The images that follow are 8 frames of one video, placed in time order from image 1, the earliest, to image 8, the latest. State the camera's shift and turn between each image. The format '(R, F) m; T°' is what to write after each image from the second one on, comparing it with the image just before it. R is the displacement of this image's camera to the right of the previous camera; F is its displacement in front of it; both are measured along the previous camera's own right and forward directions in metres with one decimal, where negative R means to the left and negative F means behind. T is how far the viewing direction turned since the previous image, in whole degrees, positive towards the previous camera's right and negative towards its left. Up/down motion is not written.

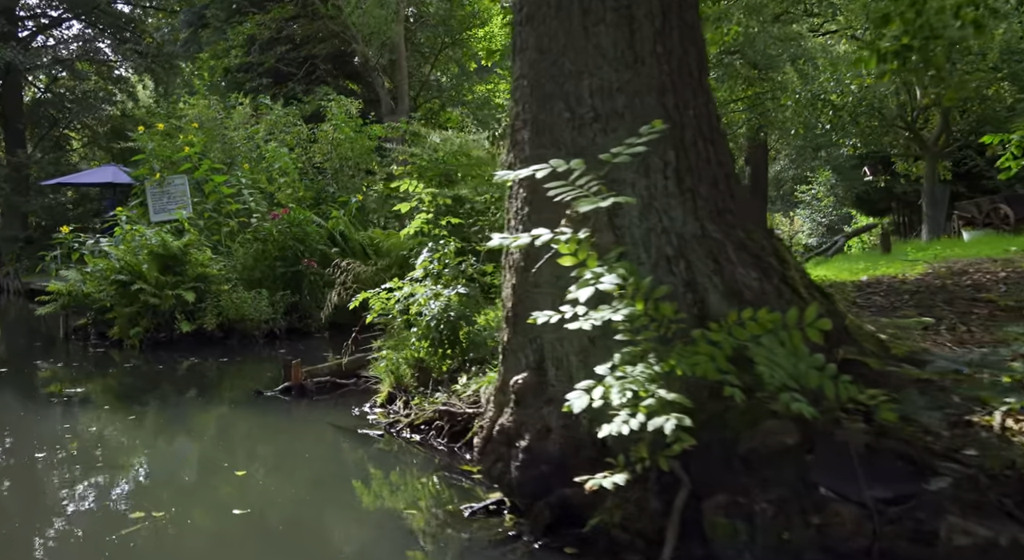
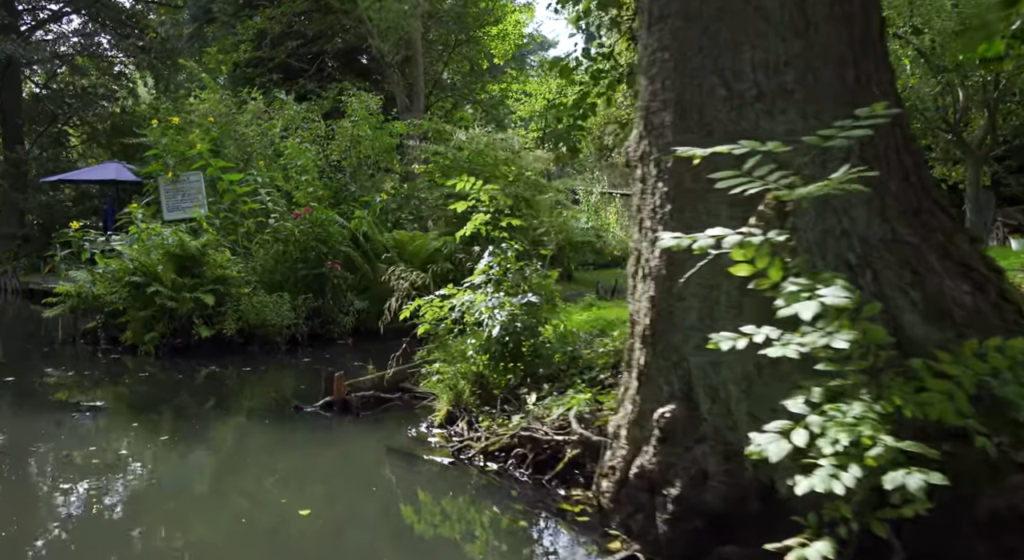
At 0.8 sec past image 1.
(-0.4, +0.5) m; 0°
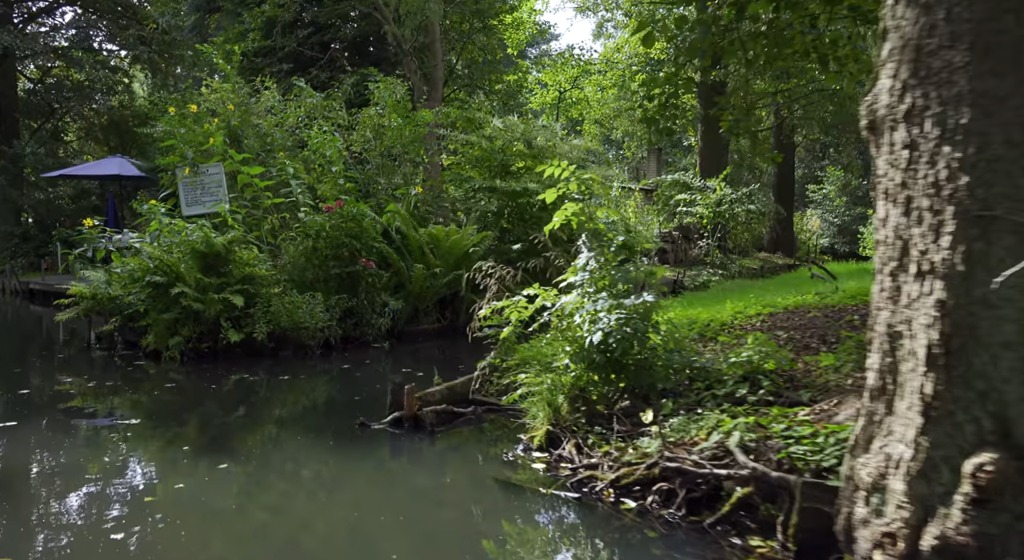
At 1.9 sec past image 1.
(-0.5, +0.6) m; 0°
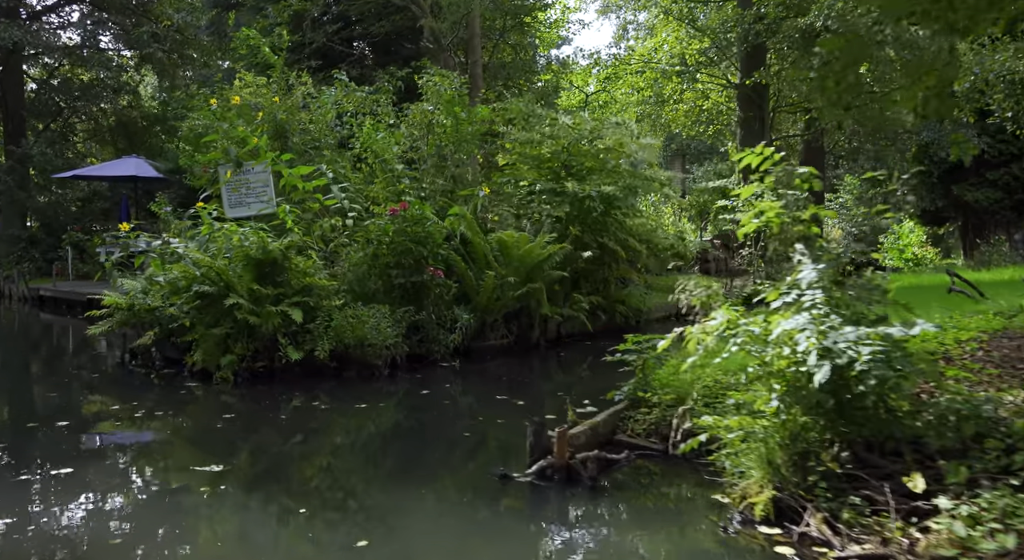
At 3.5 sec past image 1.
(-0.7, +0.9) m; 0°
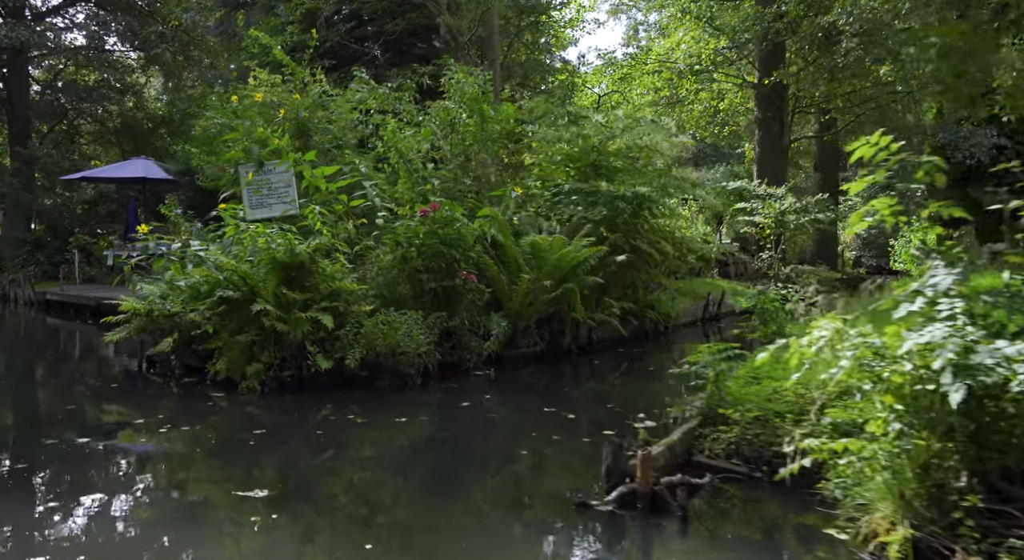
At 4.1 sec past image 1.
(-0.3, +0.4) m; 0°
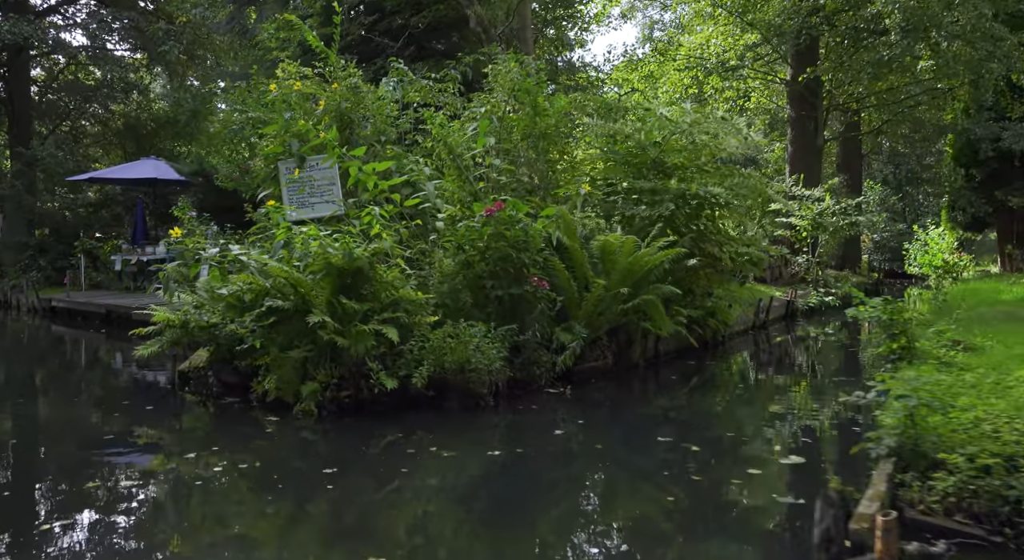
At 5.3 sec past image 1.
(-0.5, +0.7) m; 0°
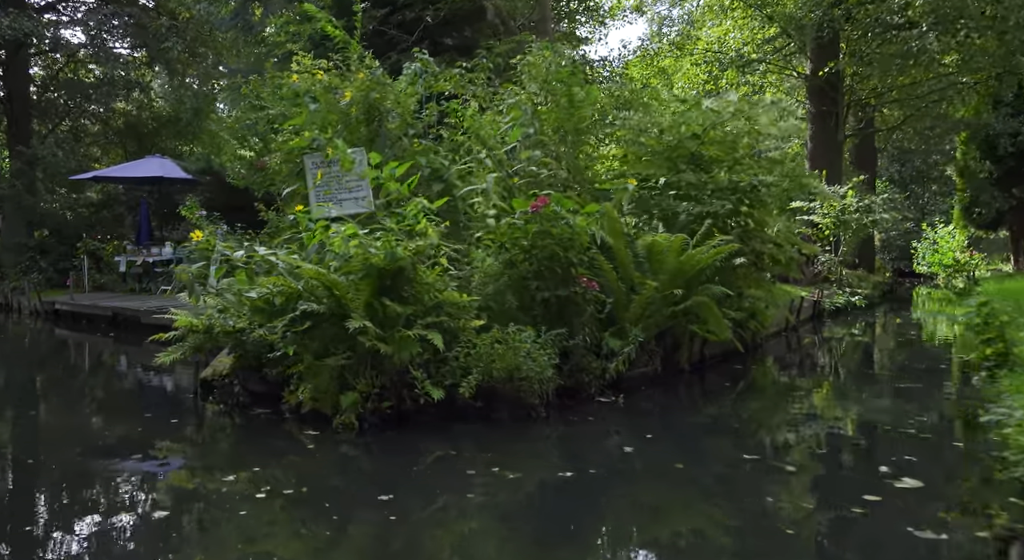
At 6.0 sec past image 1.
(-0.3, +0.4) m; 0°
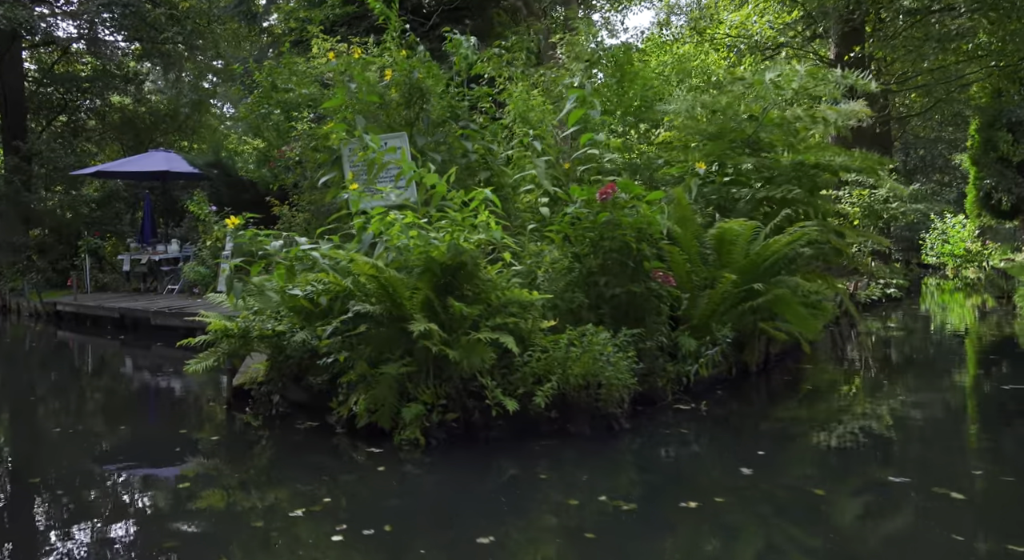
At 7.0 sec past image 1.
(-0.4, +0.6) m; 0°
